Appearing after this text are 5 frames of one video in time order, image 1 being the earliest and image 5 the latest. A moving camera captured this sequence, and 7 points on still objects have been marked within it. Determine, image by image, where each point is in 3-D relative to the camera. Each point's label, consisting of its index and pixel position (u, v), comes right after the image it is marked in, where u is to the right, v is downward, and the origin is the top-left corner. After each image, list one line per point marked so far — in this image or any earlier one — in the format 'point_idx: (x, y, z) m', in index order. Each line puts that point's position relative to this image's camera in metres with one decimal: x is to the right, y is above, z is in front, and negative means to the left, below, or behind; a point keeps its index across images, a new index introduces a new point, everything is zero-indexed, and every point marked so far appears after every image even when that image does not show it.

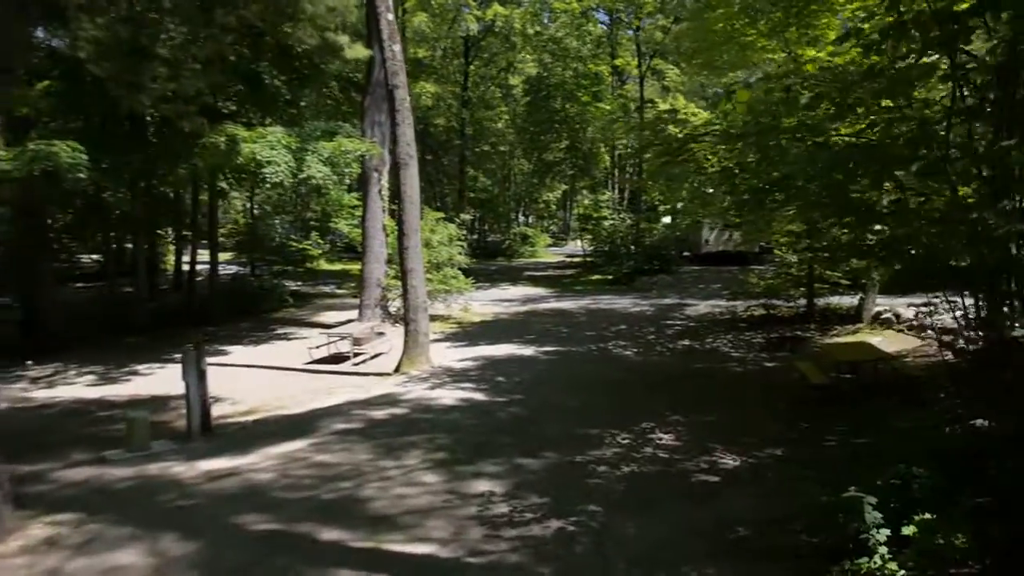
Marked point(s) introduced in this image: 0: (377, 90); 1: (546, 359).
0: (-2.7, +4.0, +15.9) m
1: (+0.5, -1.1, +12.2) m
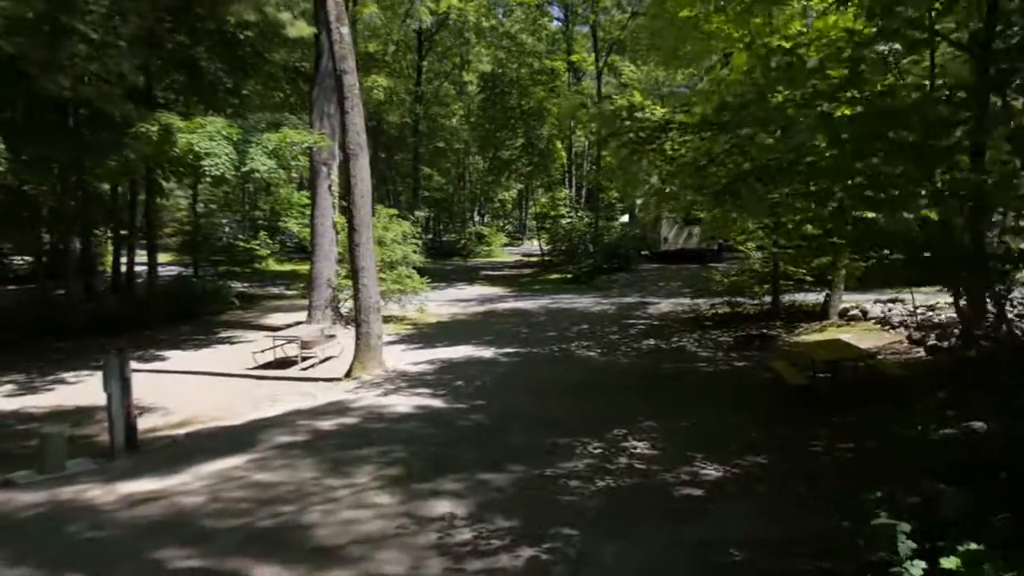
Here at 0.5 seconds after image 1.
0: (-3.6, +4.0, +15.1) m
1: (-0.1, -1.1, +11.5) m
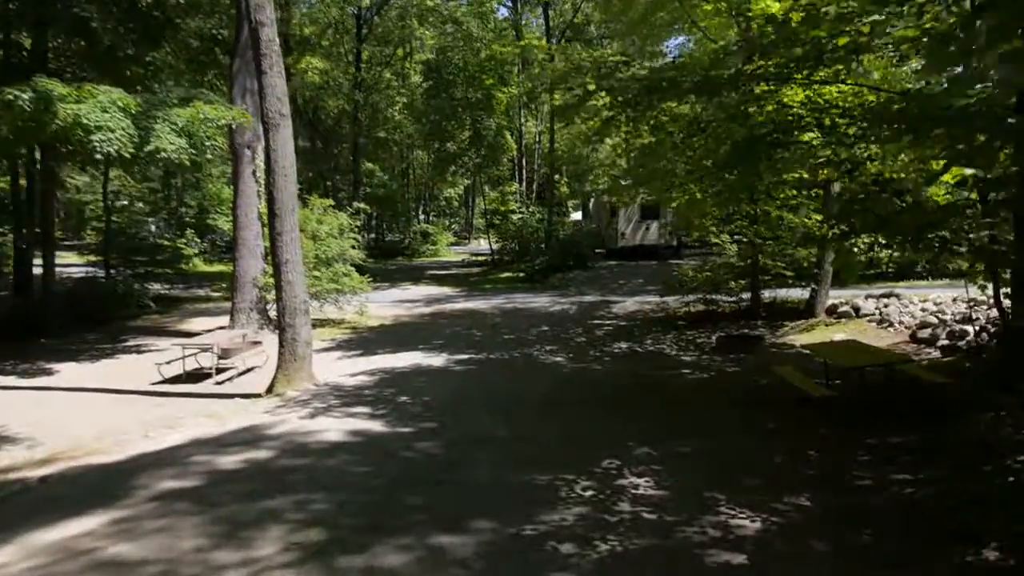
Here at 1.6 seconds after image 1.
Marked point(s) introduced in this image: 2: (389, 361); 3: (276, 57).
0: (-4.5, +4.0, +13.2) m
1: (-0.7, -1.0, +9.9) m
2: (-1.7, -1.0, +10.9) m
3: (-2.6, +2.6, +8.7) m
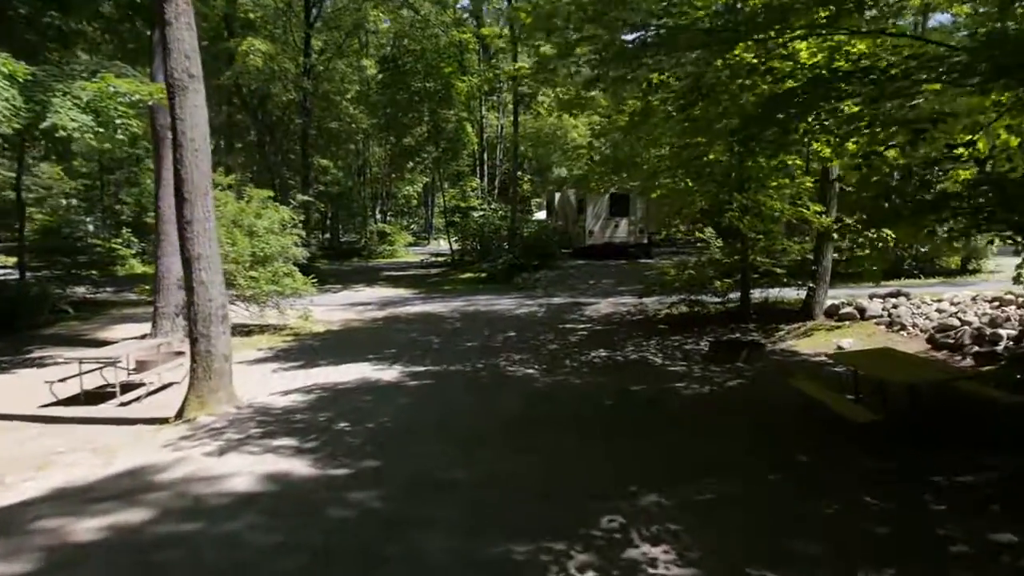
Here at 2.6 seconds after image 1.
0: (-5.0, +4.0, +11.5) m
1: (-1.1, -1.0, +8.4) m
2: (-2.2, -1.0, +9.4) m
3: (-3.0, +2.6, +7.1) m
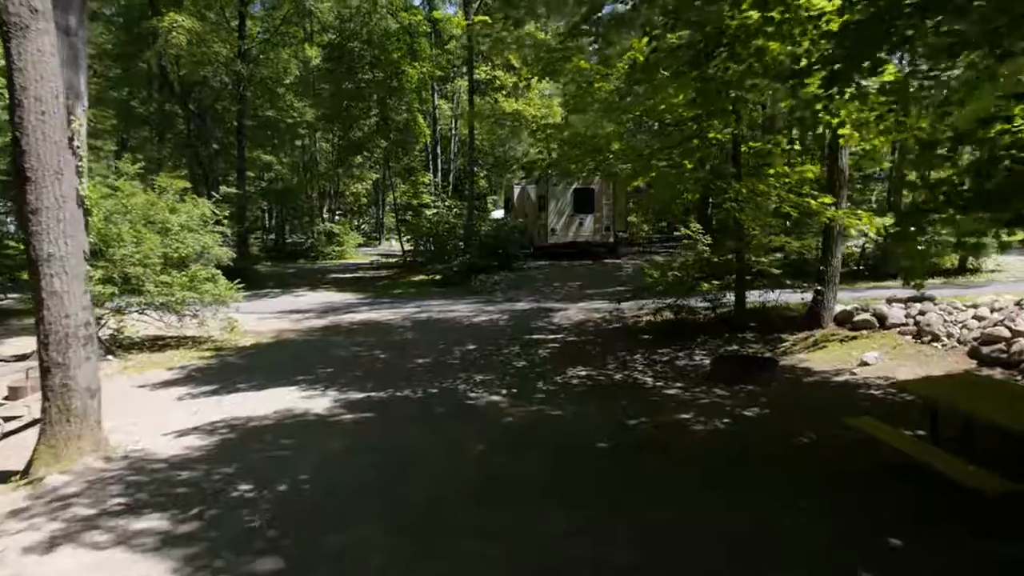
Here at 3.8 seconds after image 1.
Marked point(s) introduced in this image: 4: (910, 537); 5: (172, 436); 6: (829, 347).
0: (-5.6, +3.9, +9.5) m
1: (-1.4, -1.1, +6.6) m
2: (-2.6, -1.1, +7.5) m
3: (-3.3, +2.5, +5.2) m
4: (+1.9, -1.2, +3.8) m
5: (-2.7, -1.2, +6.3) m
6: (+3.5, -0.6, +8.6) m
